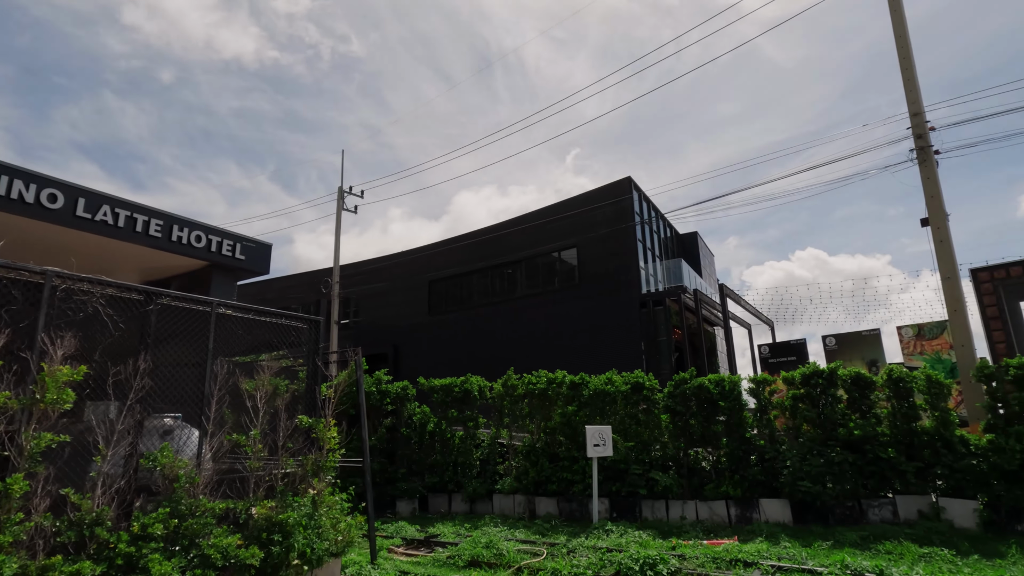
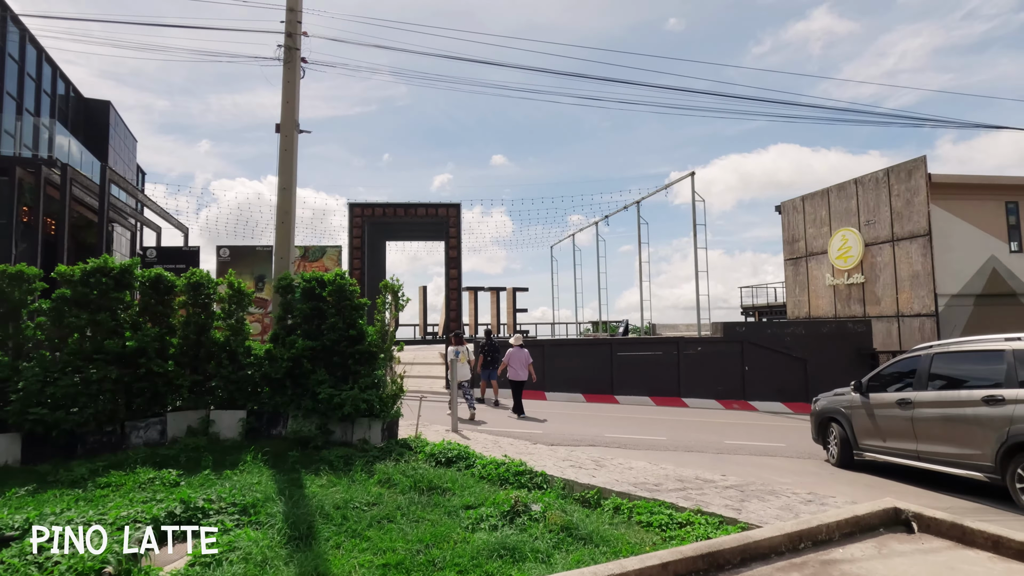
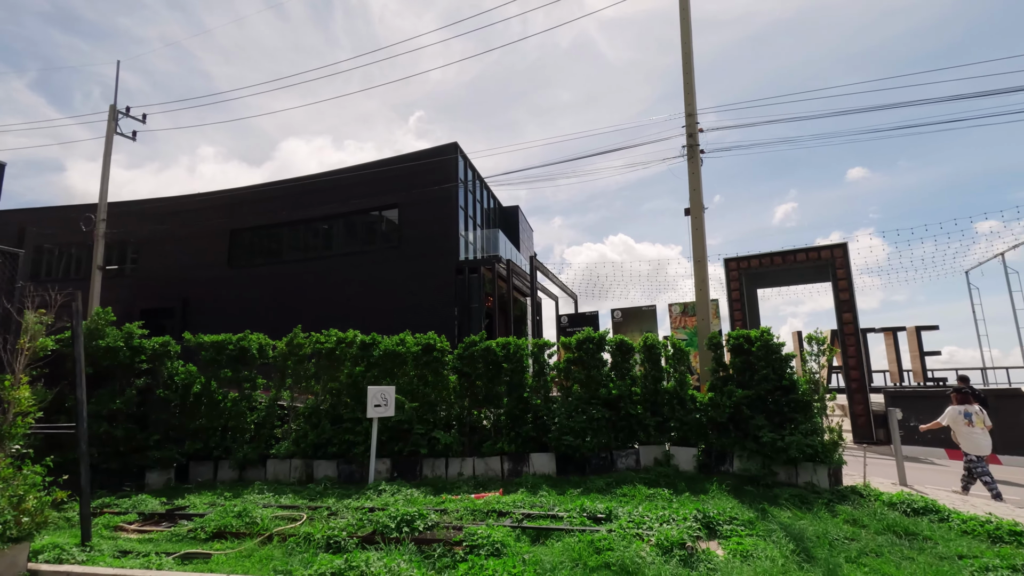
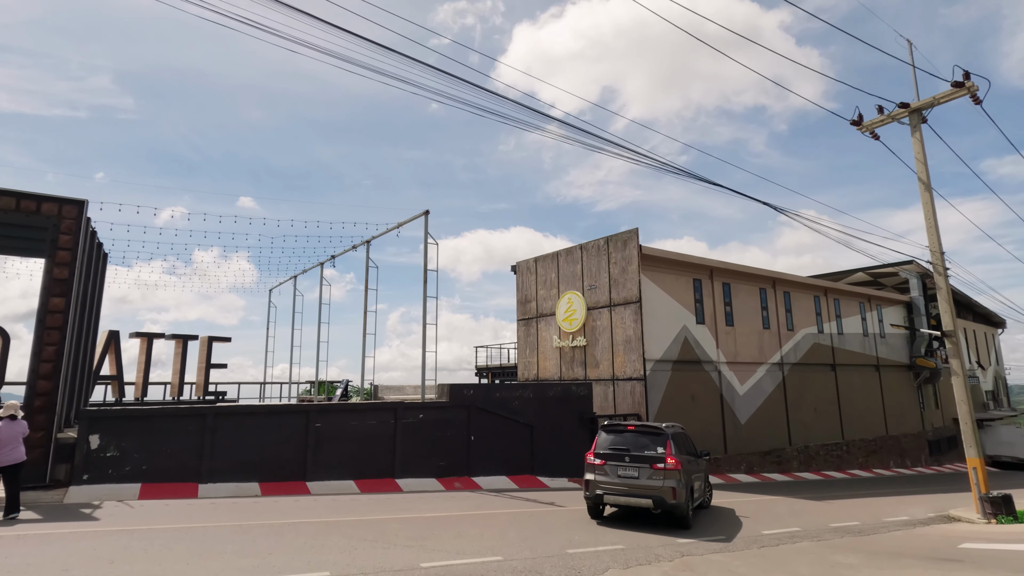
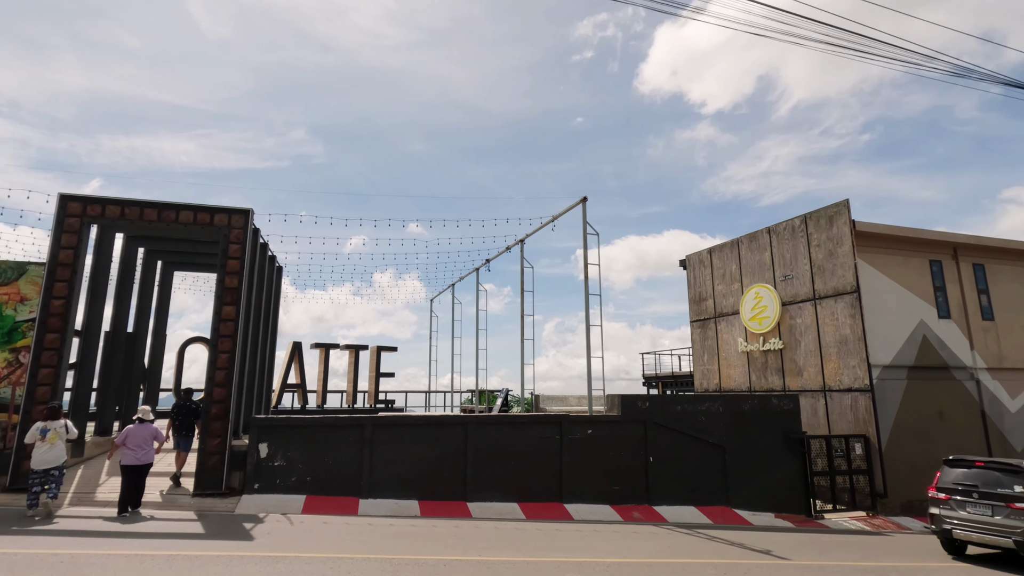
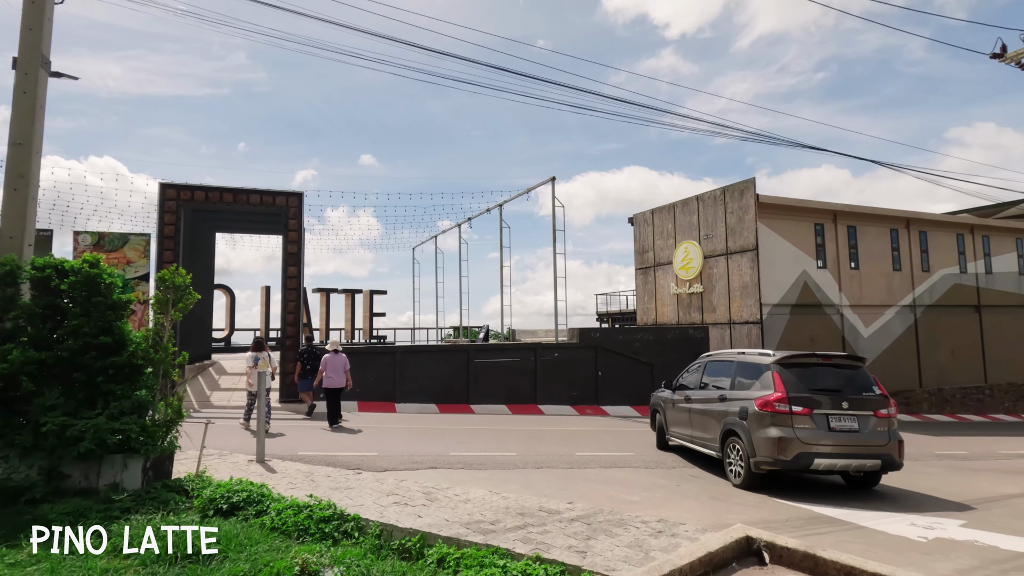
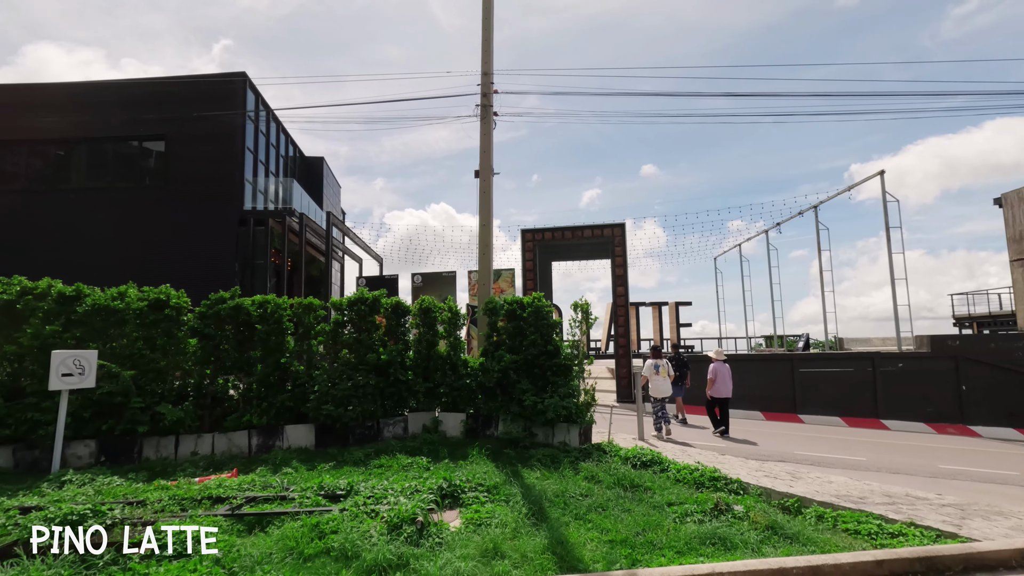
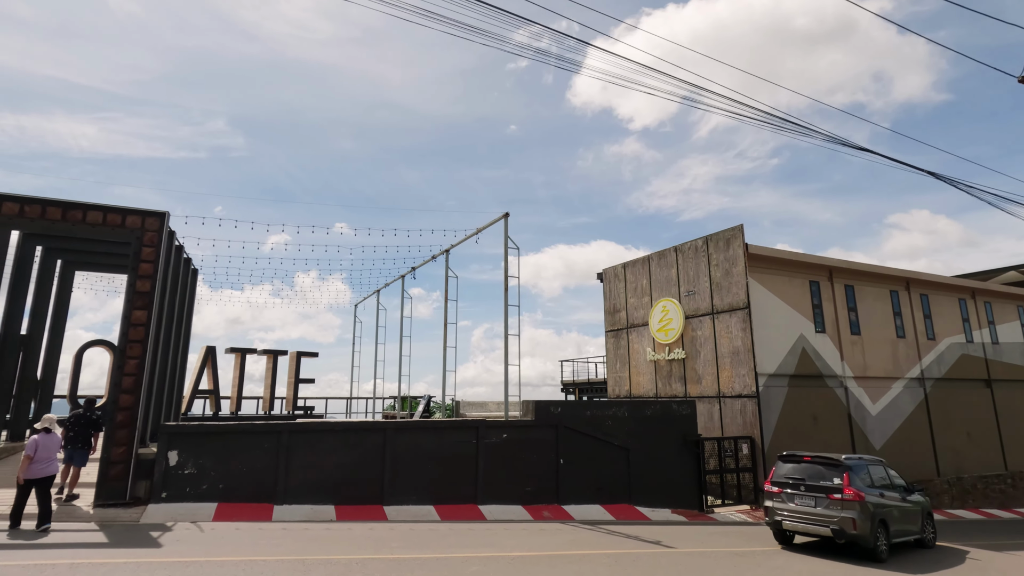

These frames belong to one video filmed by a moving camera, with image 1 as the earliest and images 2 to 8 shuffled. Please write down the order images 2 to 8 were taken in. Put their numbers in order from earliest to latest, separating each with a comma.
3, 7, 2, 6, 4, 8, 5
